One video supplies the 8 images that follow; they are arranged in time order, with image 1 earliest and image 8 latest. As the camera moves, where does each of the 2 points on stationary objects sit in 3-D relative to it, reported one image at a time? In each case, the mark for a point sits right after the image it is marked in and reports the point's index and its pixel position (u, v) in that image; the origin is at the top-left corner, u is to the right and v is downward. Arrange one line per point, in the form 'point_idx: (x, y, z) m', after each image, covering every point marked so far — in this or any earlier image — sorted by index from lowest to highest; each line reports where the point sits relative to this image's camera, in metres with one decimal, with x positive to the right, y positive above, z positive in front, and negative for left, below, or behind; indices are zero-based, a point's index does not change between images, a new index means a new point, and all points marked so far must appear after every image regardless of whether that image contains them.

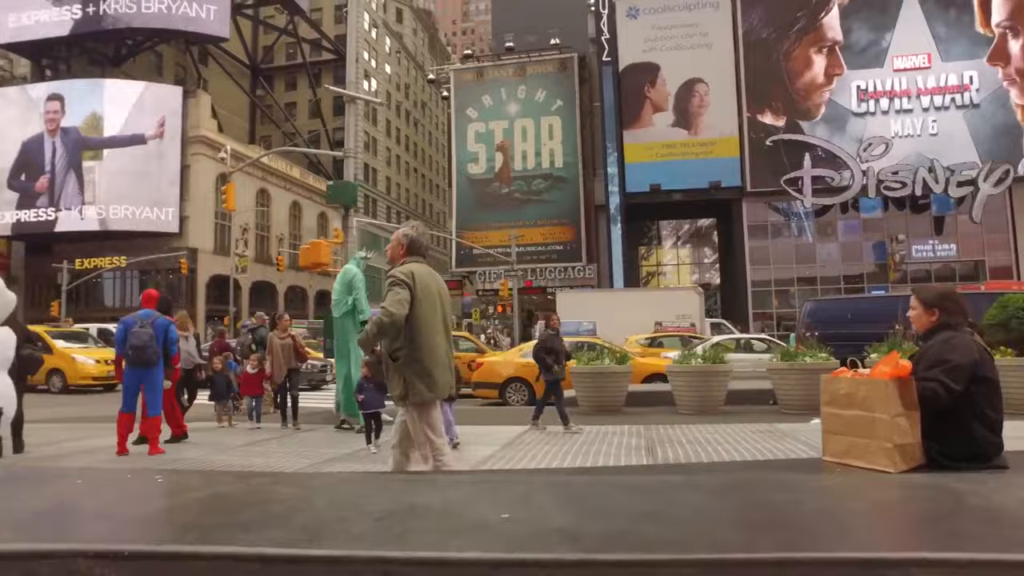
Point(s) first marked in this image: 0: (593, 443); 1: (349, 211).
0: (+0.9, -1.8, +7.8) m
1: (-3.3, +1.5, +13.5) m
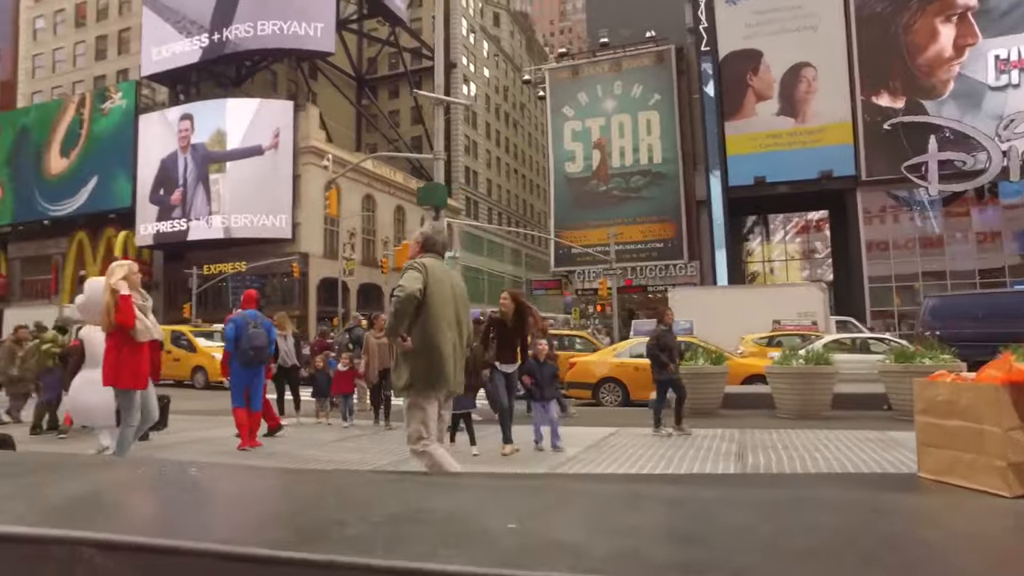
0: (+1.9, -1.8, +7.5) m
1: (-1.5, +1.5, +13.8) m
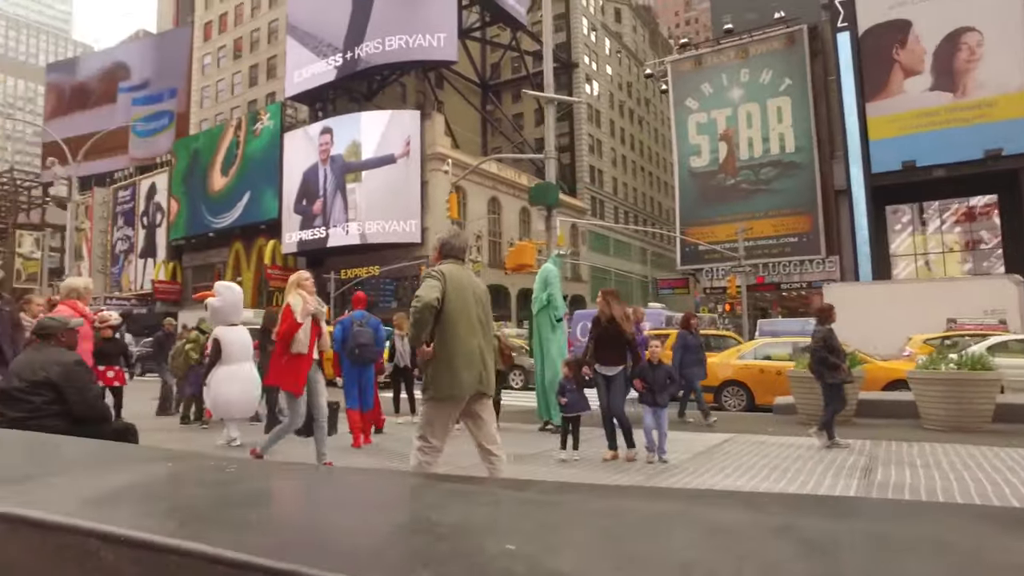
0: (+3.0, -1.7, +6.9) m
1: (+0.8, +1.5, +13.7) m
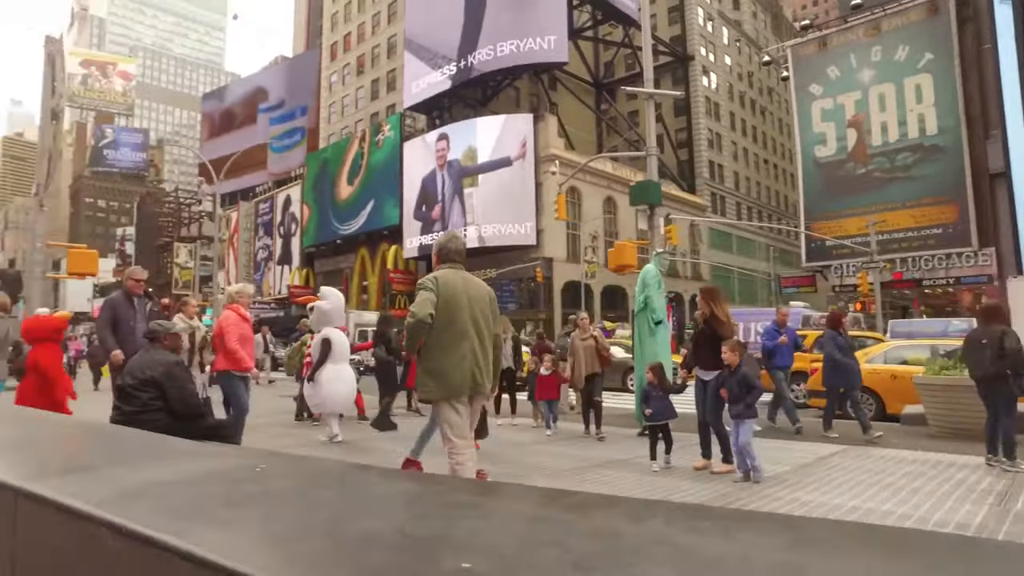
0: (+3.8, -1.7, +6.2) m
1: (+2.9, +1.5, +13.3) m
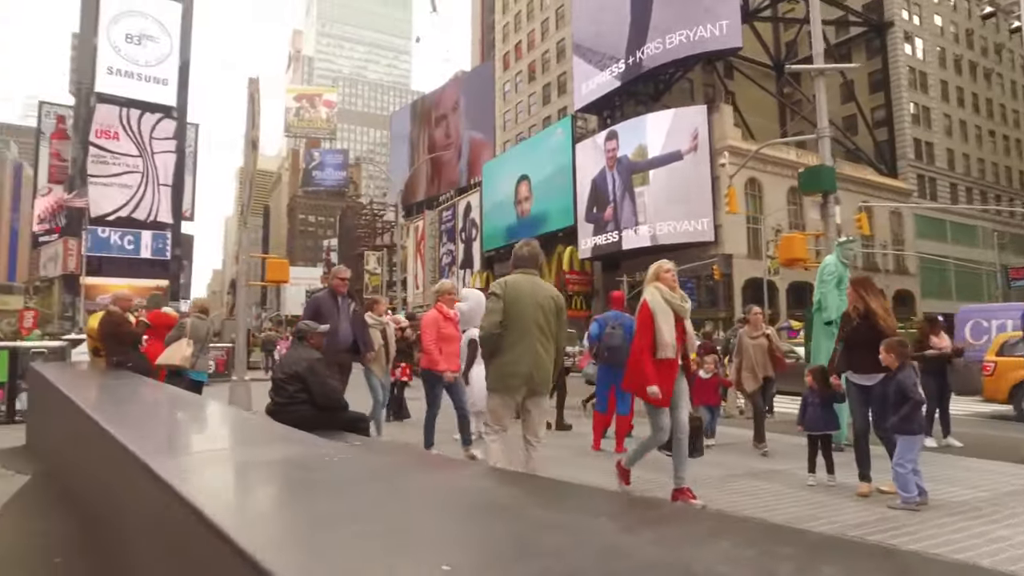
0: (+4.9, -1.6, +4.9) m
1: (+5.8, +1.6, +12.0) m
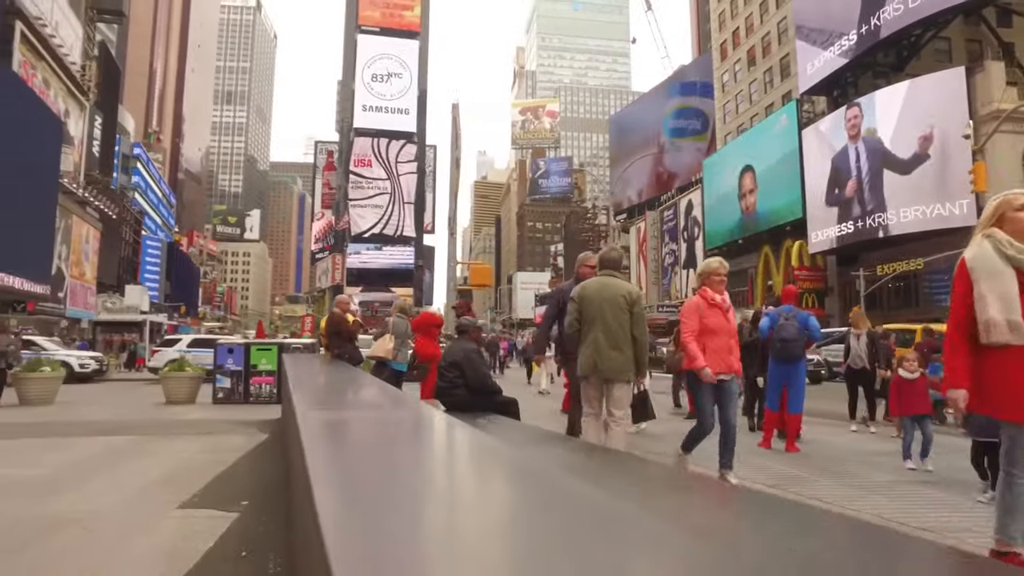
0: (+5.7, -1.5, +3.6) m
1: (+8.7, +1.8, +10.1) m
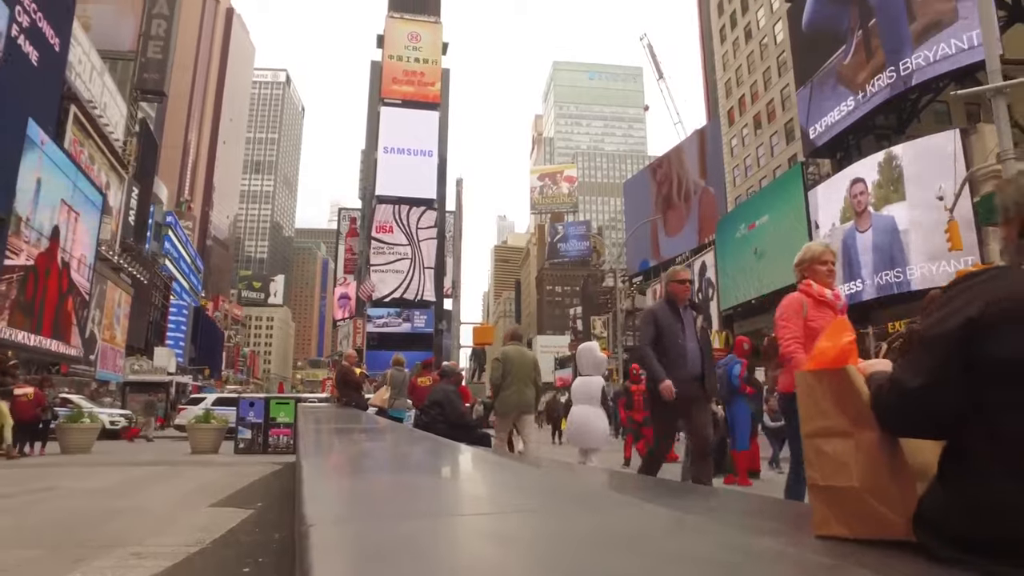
0: (+5.3, -1.7, +4.5) m
1: (+8.6, +0.9, +11.1) m
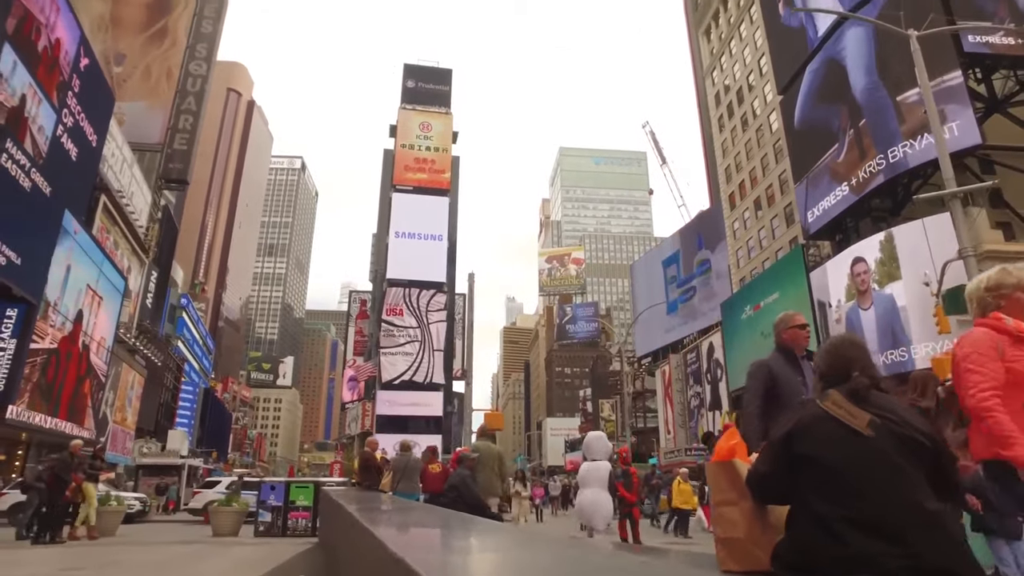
0: (+5.4, -2.5, +5.2) m
1: (+8.7, -0.7, +12.0) m
